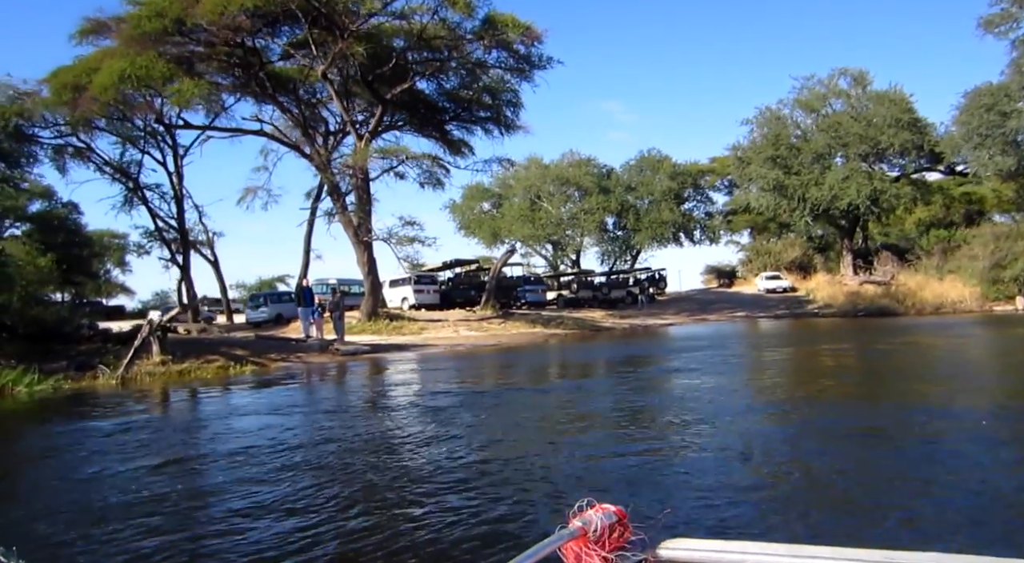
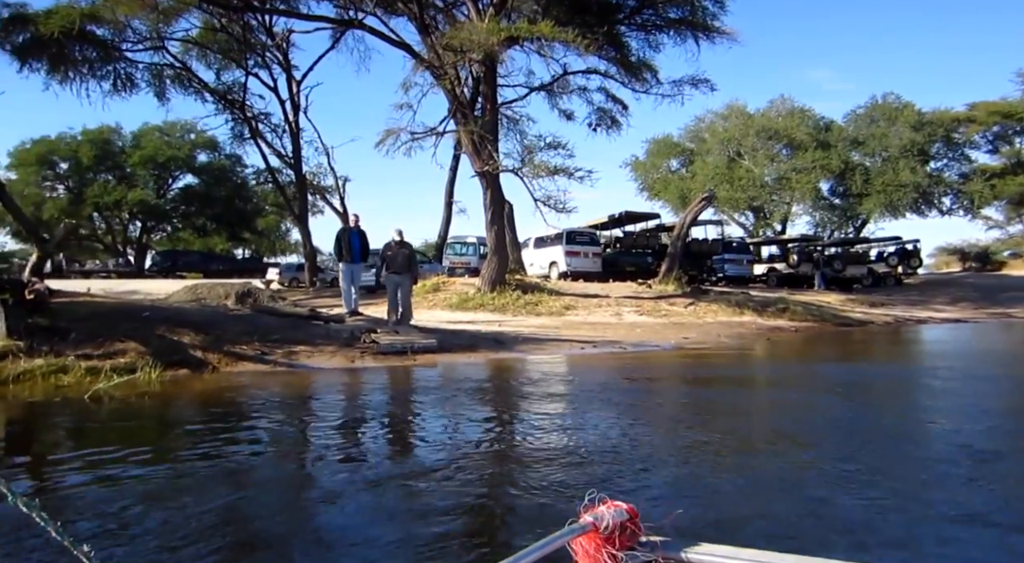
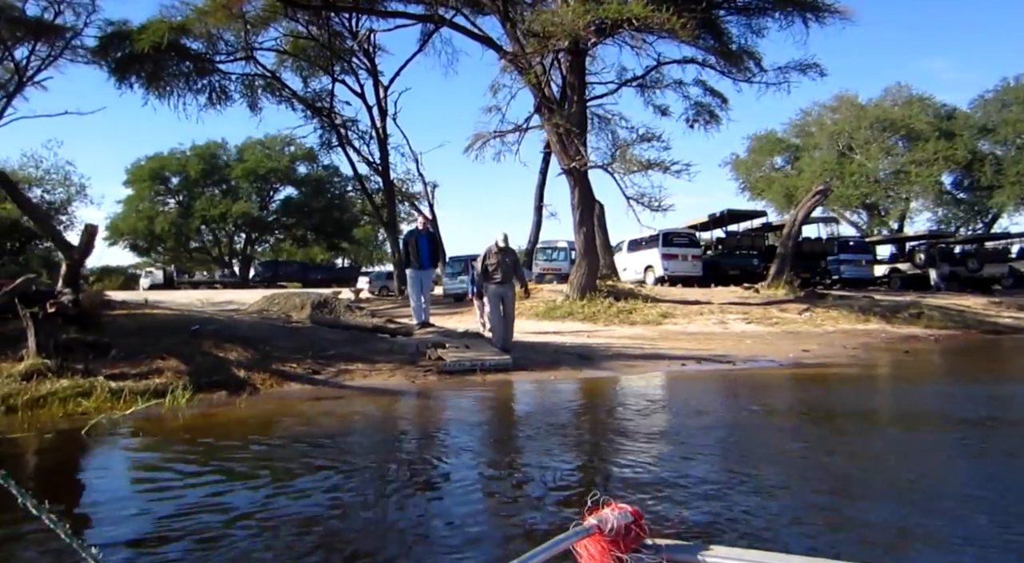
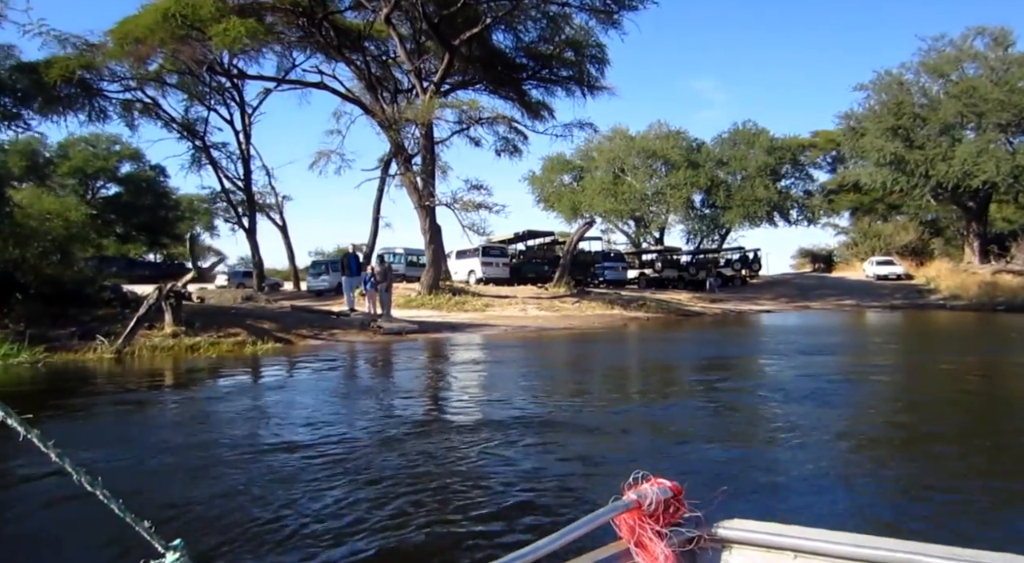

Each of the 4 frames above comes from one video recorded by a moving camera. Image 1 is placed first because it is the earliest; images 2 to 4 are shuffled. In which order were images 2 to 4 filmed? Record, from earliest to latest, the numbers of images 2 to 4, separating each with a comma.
4, 2, 3
